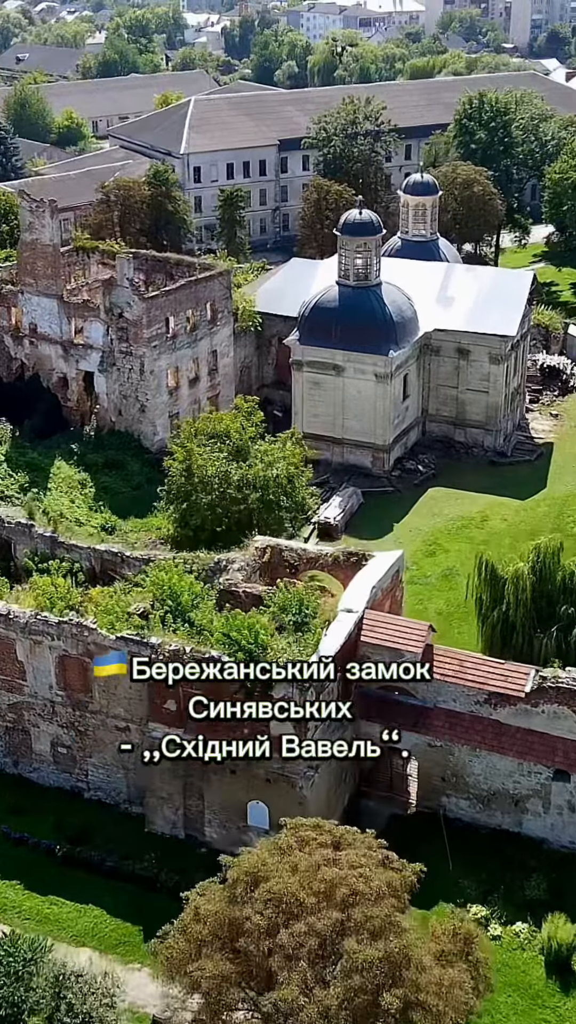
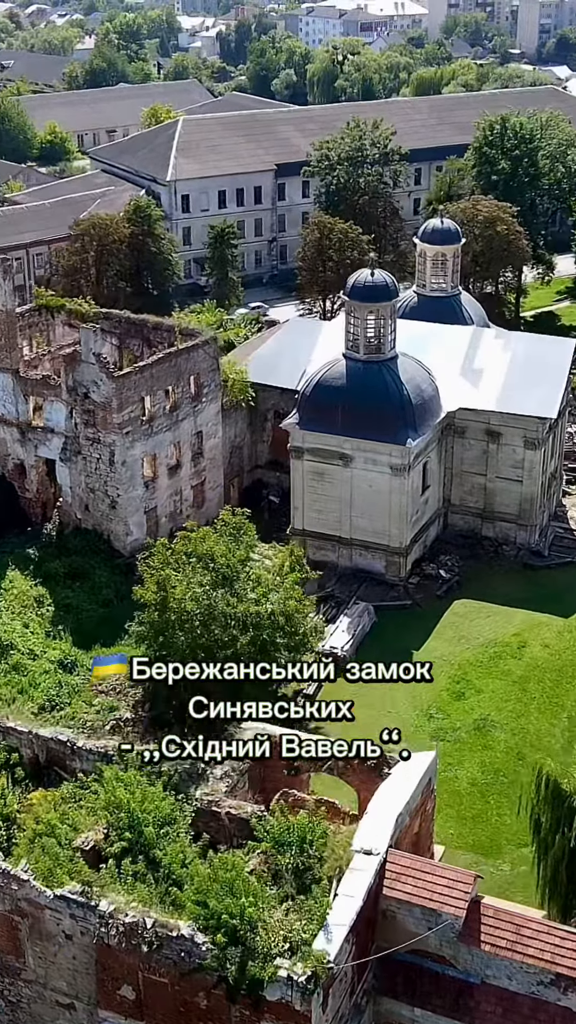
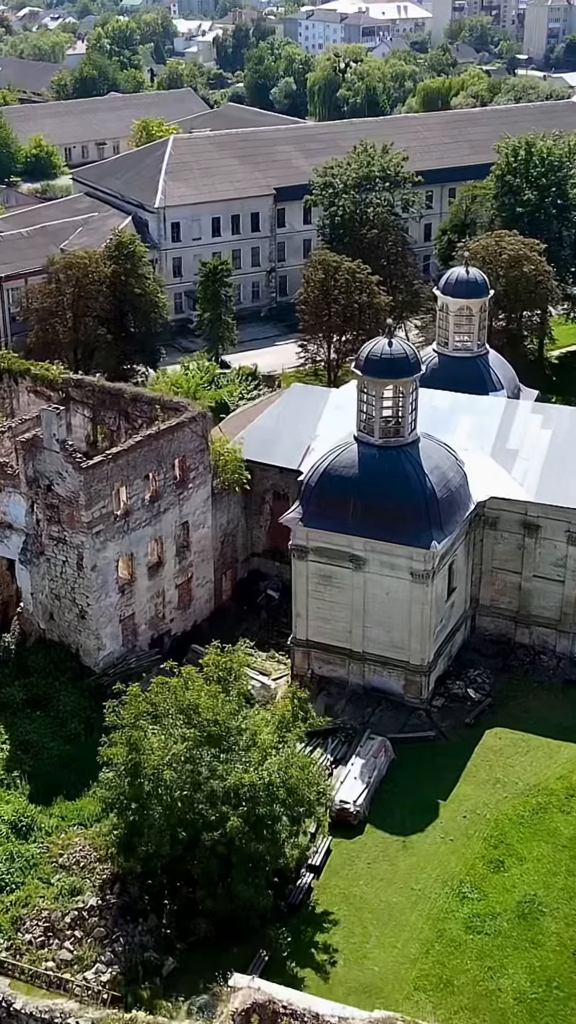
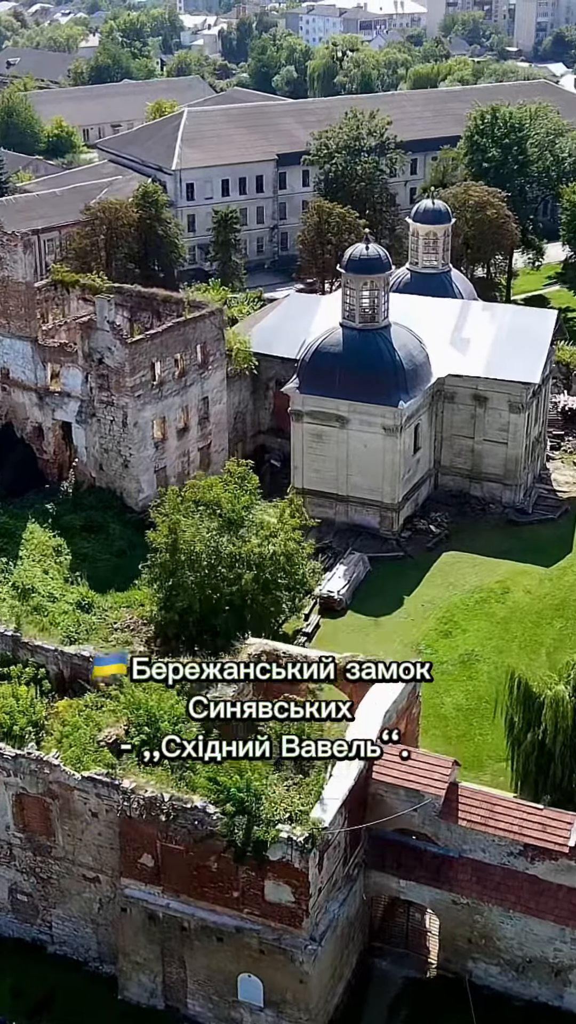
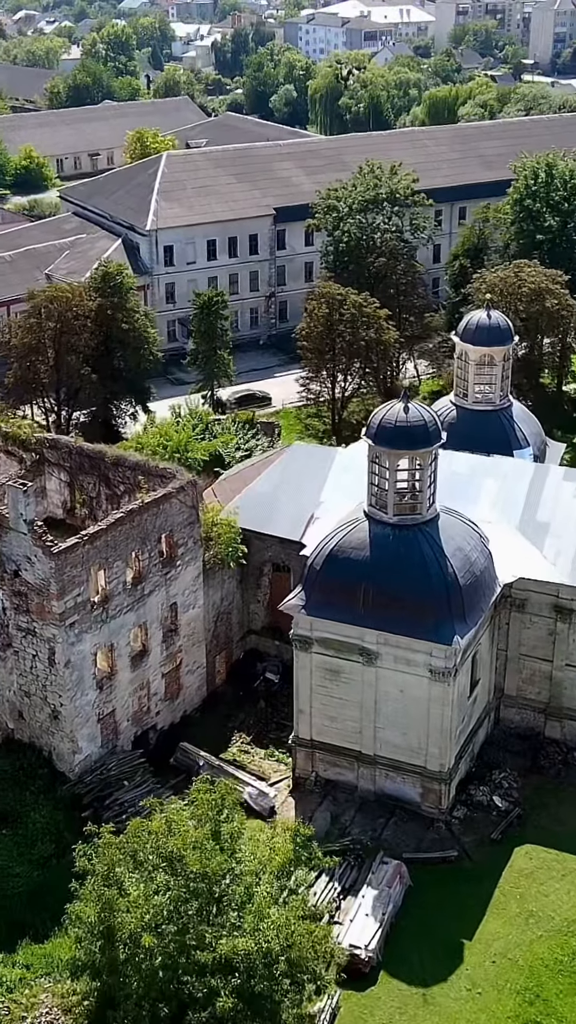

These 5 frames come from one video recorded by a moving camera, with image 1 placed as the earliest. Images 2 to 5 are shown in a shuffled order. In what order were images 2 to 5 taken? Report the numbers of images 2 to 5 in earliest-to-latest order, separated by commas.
4, 2, 3, 5
